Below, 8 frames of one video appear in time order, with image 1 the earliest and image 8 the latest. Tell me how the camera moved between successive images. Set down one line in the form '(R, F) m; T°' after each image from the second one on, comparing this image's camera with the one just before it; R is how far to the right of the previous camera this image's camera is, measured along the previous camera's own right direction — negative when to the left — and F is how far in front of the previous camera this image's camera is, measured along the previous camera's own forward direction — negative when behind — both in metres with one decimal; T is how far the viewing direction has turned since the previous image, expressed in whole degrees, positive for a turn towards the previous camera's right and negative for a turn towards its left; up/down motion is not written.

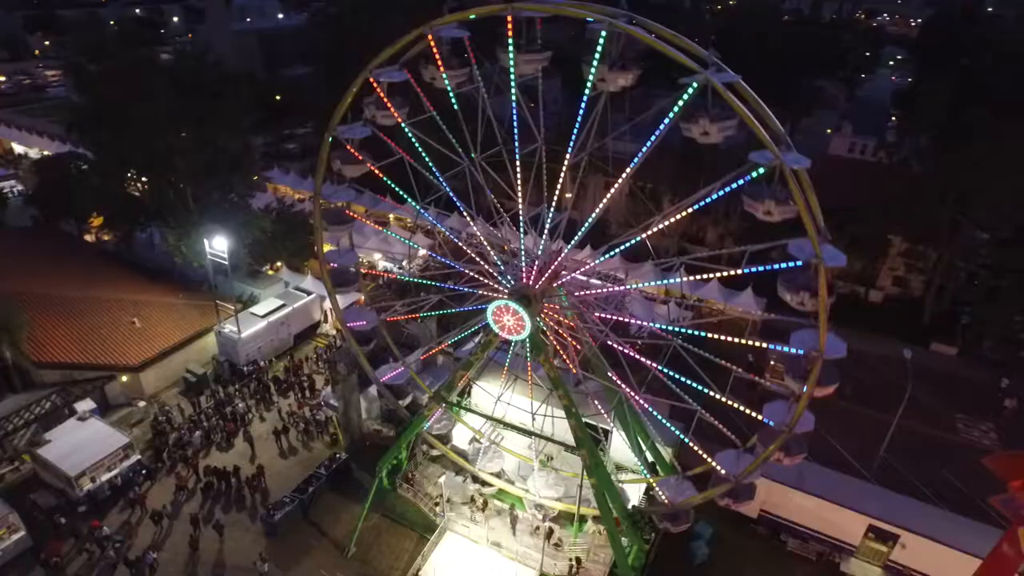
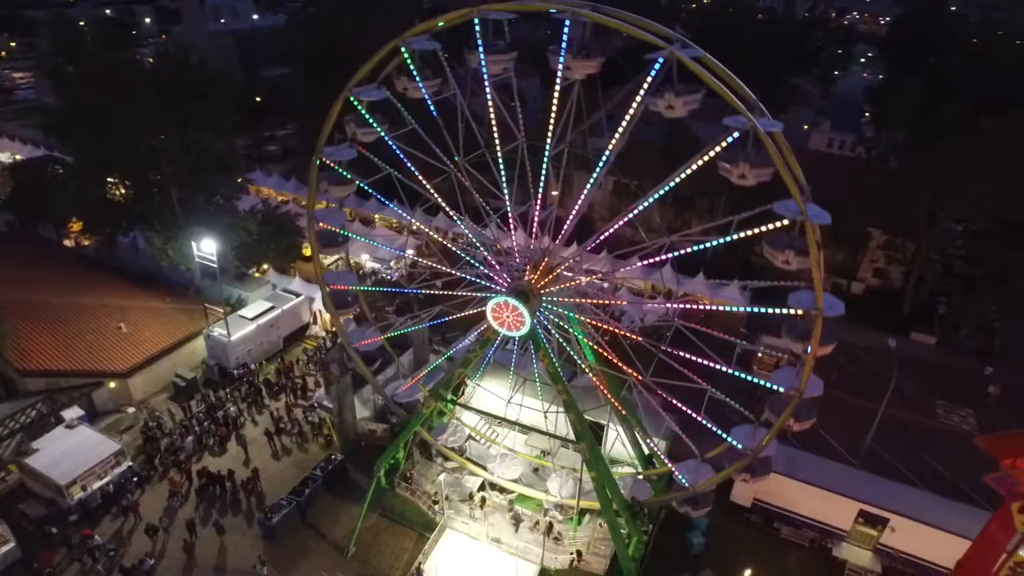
(-0.4, -0.1) m; +2°
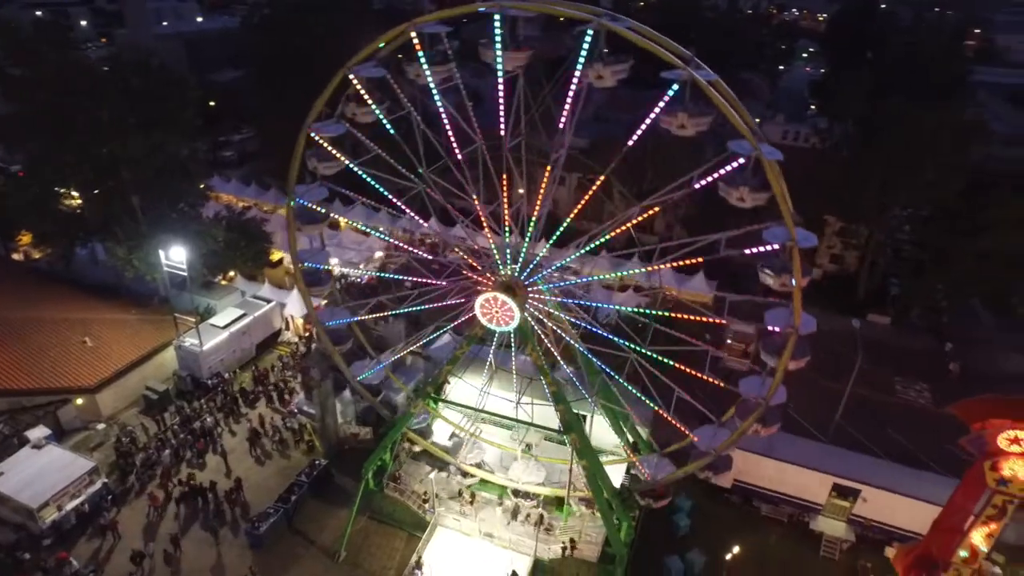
(-0.6, -0.2) m; +4°
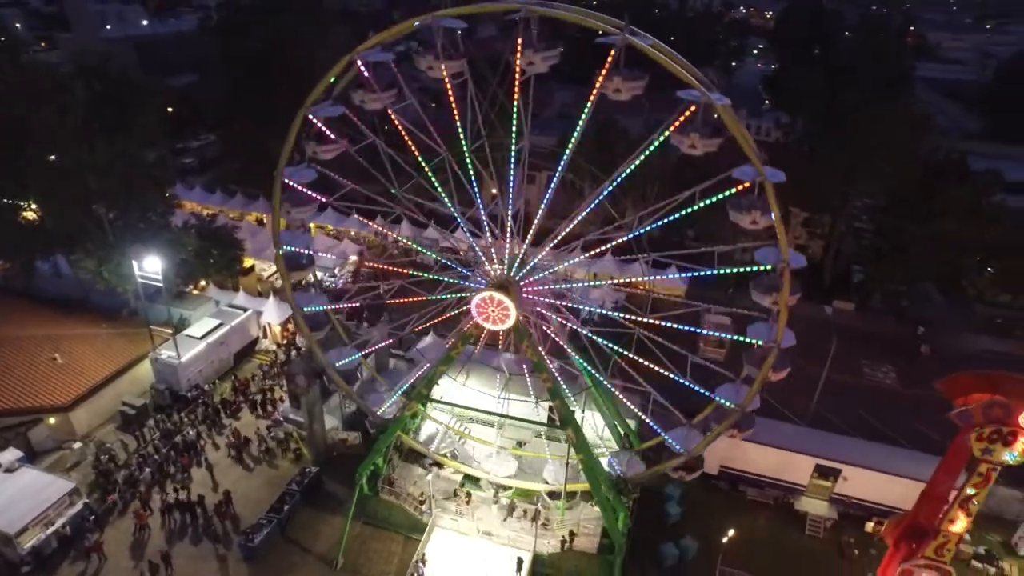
(-0.7, -0.1) m; +4°
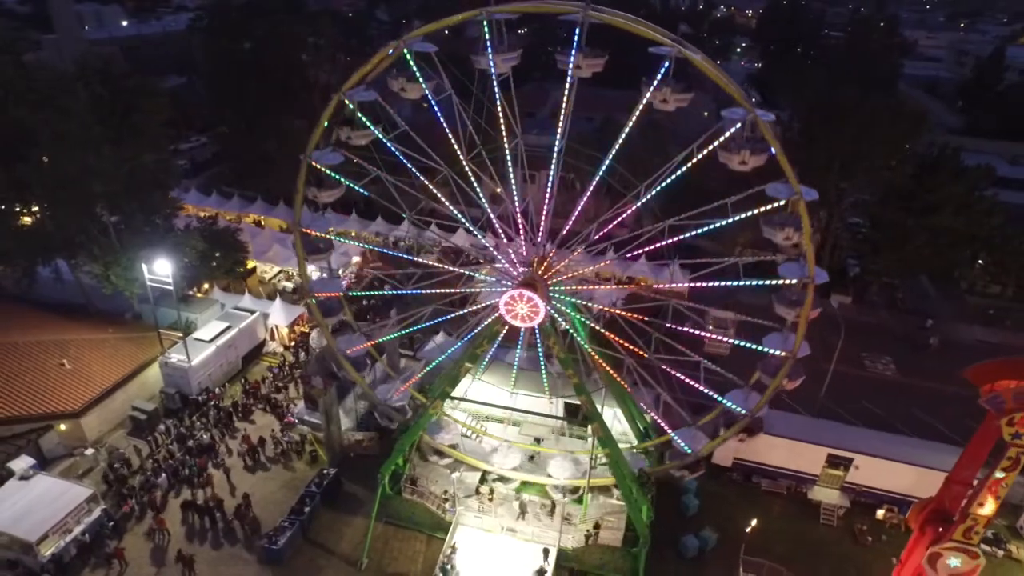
(-0.9, -0.1) m; +2°
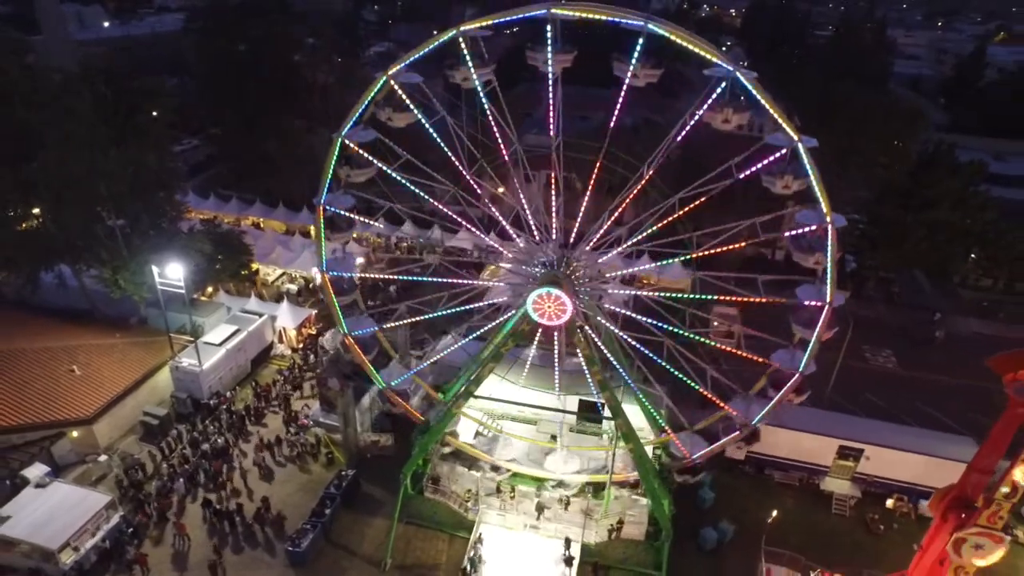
(-0.8, -0.1) m; +2°
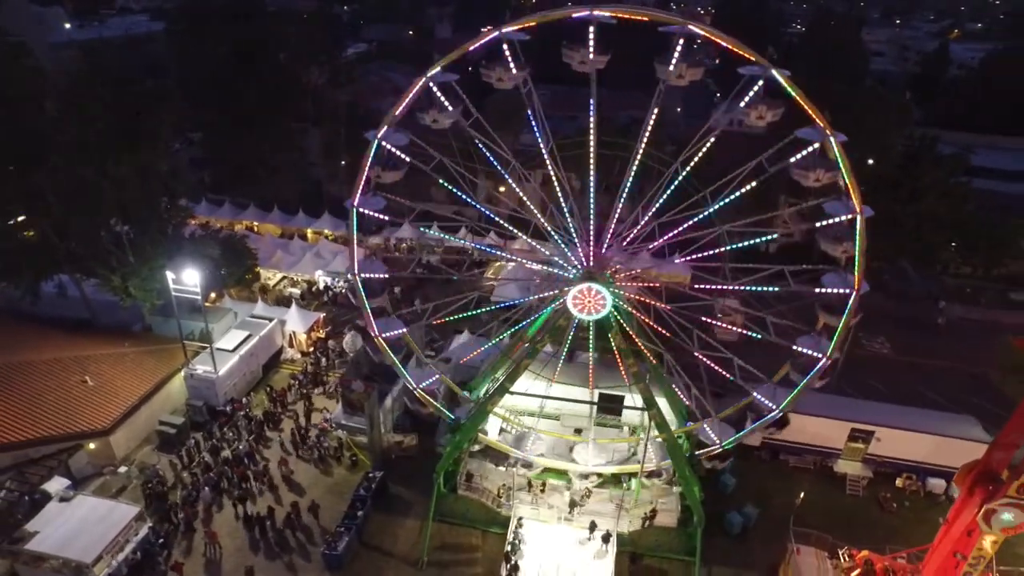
(-1.4, -0.1) m; +3°
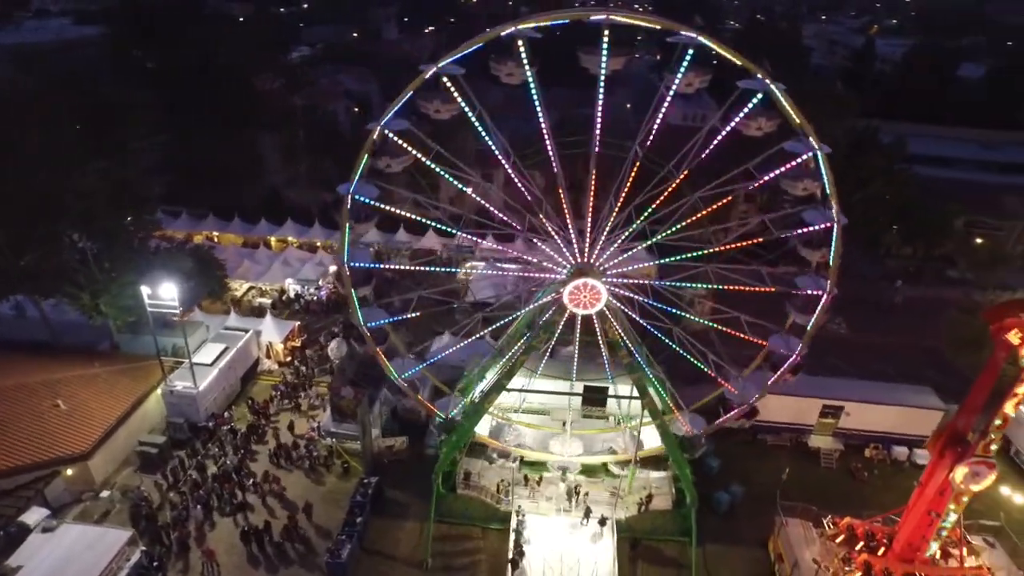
(-1.0, -0.2) m; +5°
